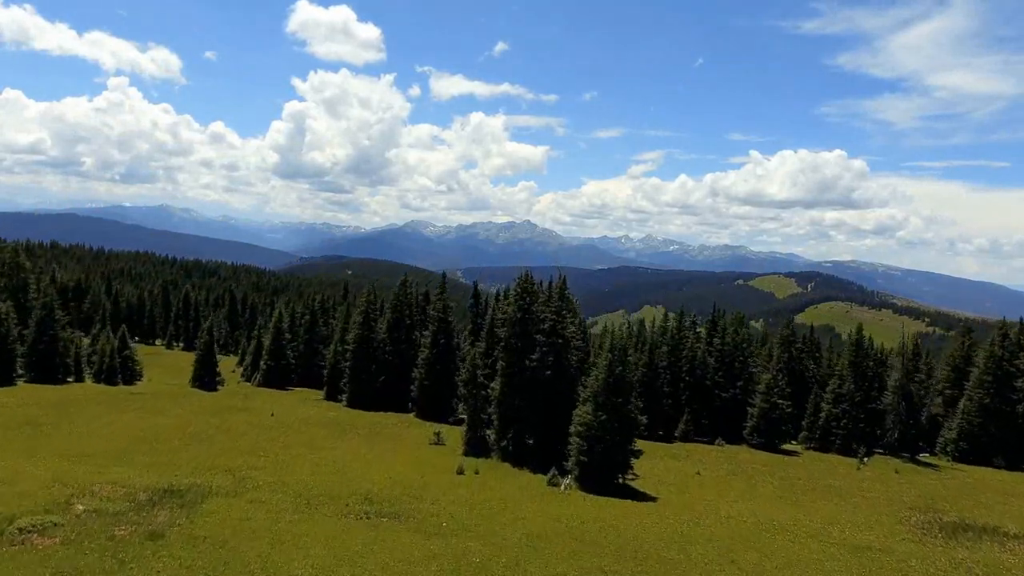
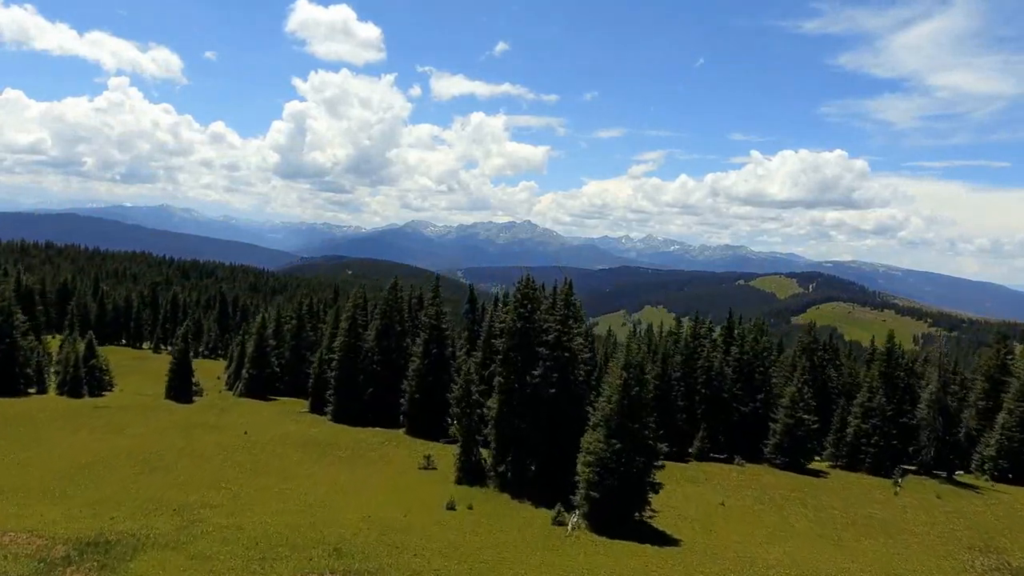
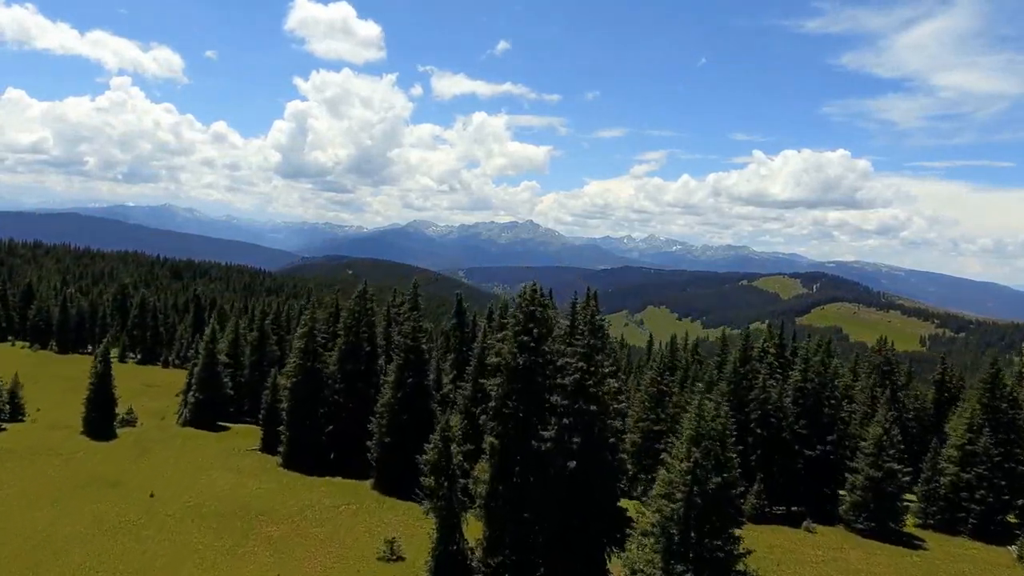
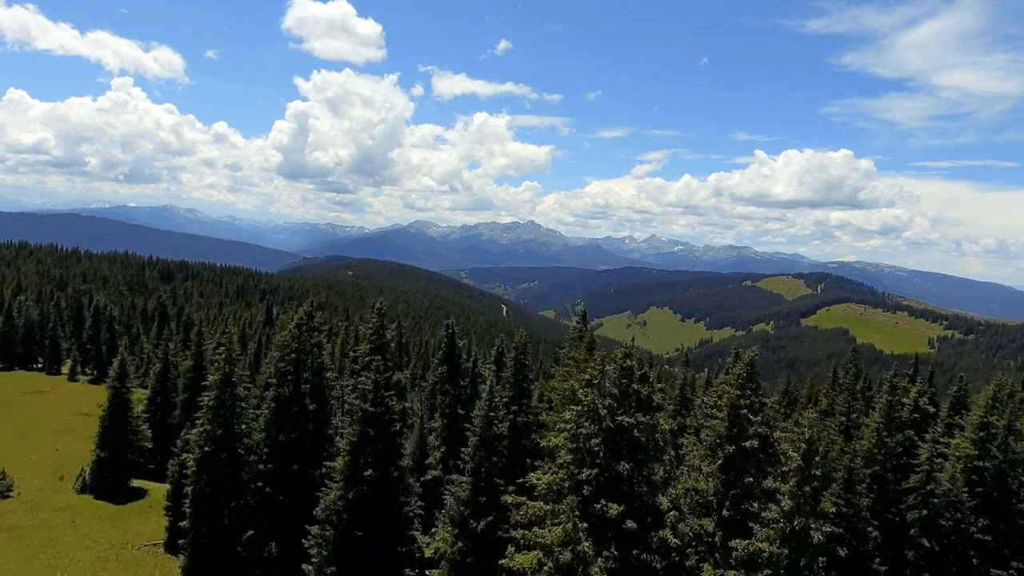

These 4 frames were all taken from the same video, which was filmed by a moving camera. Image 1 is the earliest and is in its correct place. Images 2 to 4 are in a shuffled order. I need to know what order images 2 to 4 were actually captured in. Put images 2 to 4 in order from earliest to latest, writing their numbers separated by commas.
2, 3, 4
